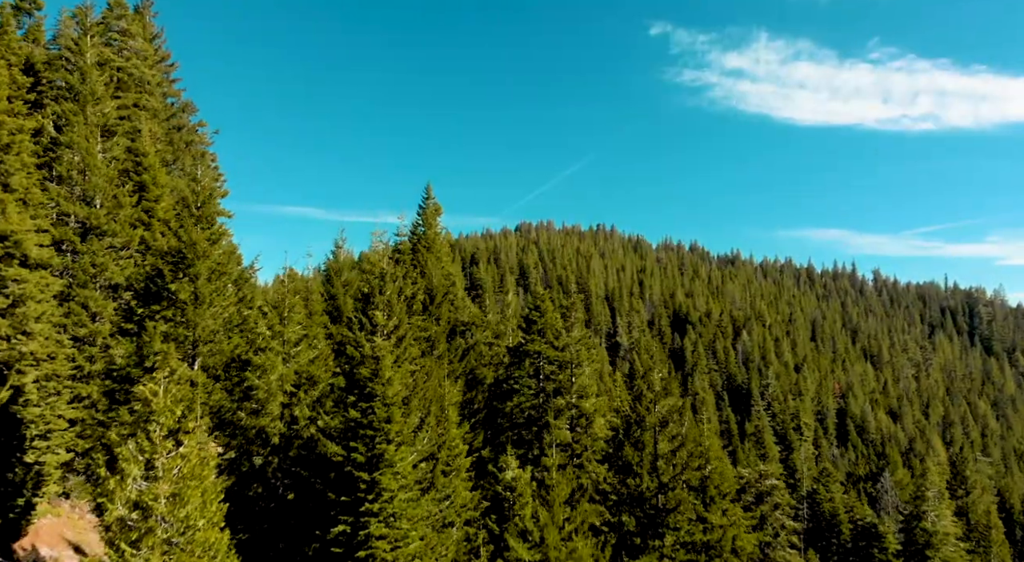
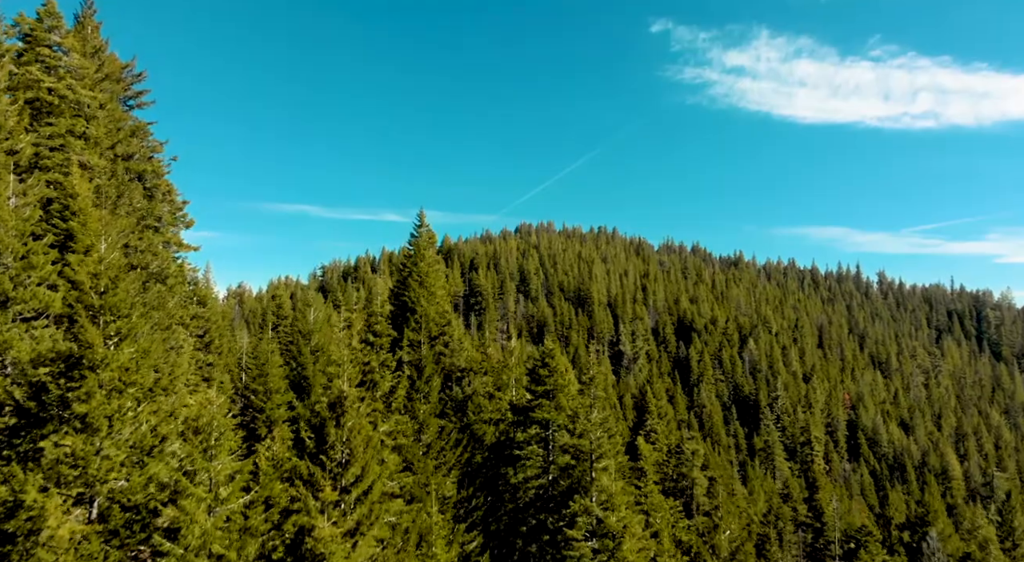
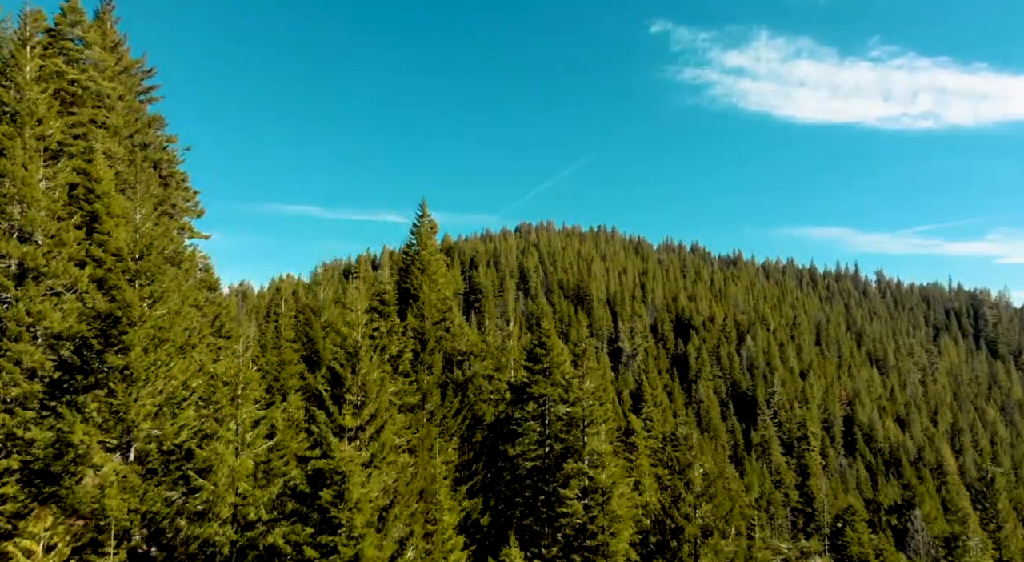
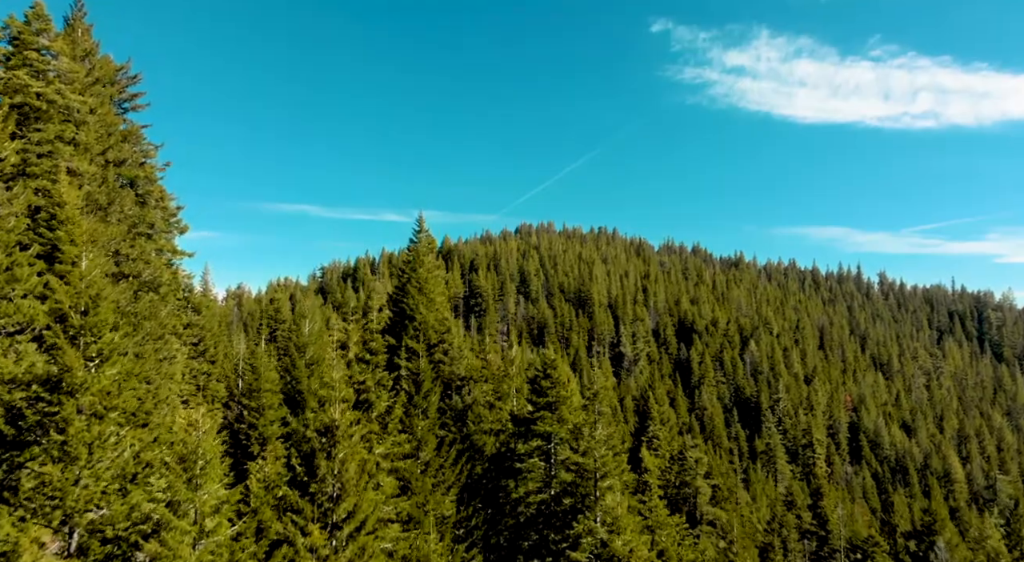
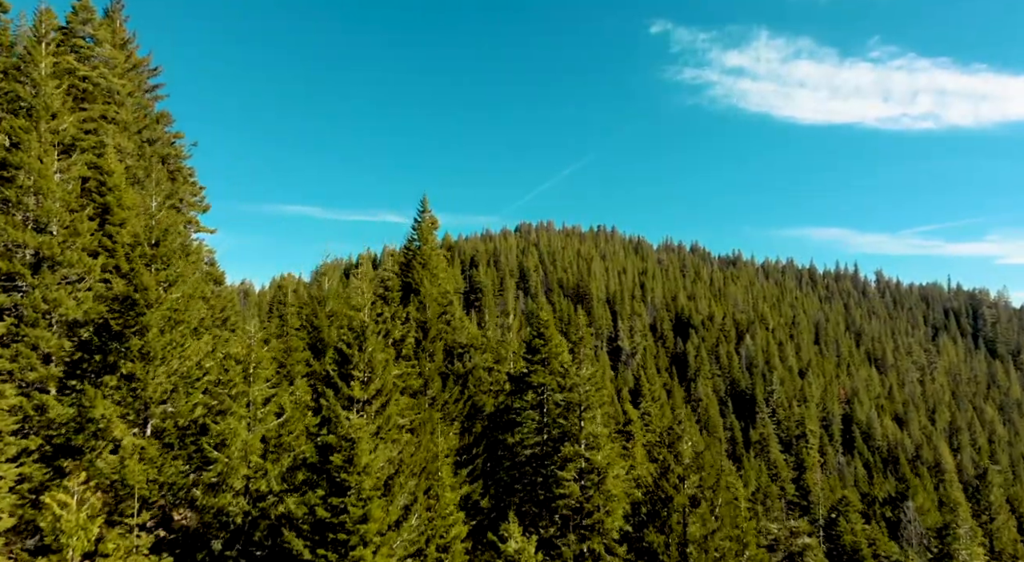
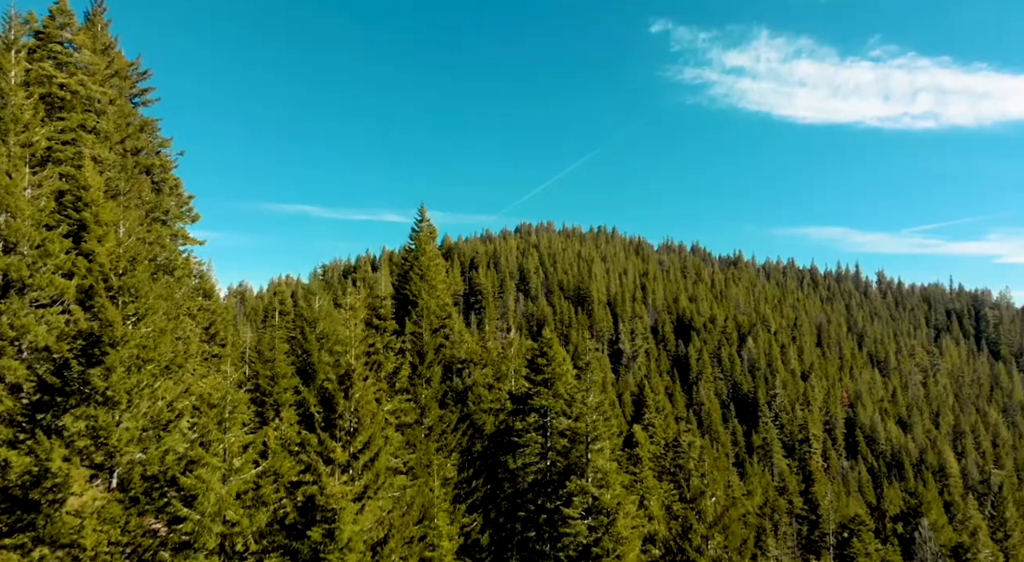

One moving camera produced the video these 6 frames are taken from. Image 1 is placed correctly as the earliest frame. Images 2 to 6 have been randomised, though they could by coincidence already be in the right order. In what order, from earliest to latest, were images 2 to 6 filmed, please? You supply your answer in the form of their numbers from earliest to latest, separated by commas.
5, 3, 6, 2, 4
